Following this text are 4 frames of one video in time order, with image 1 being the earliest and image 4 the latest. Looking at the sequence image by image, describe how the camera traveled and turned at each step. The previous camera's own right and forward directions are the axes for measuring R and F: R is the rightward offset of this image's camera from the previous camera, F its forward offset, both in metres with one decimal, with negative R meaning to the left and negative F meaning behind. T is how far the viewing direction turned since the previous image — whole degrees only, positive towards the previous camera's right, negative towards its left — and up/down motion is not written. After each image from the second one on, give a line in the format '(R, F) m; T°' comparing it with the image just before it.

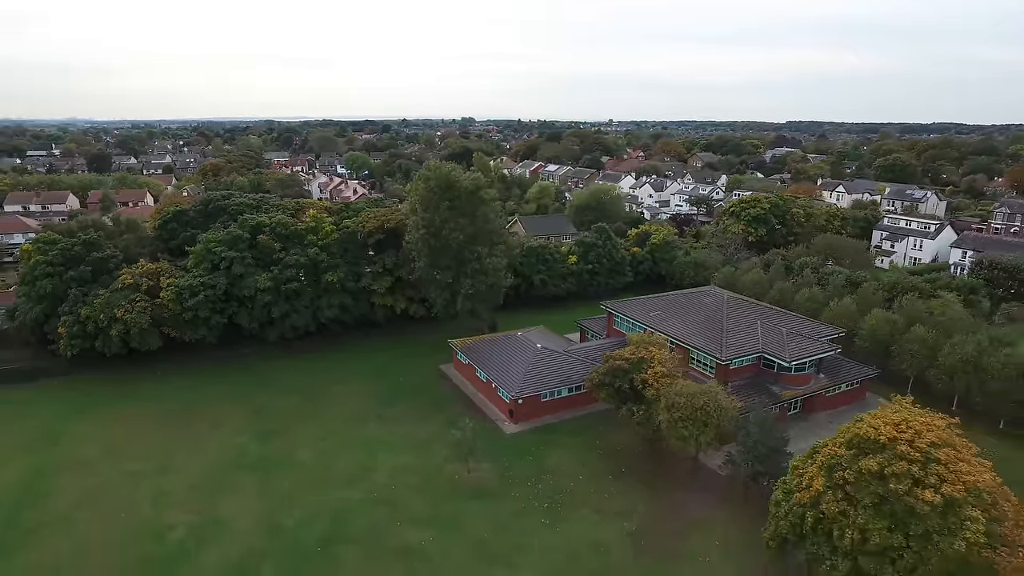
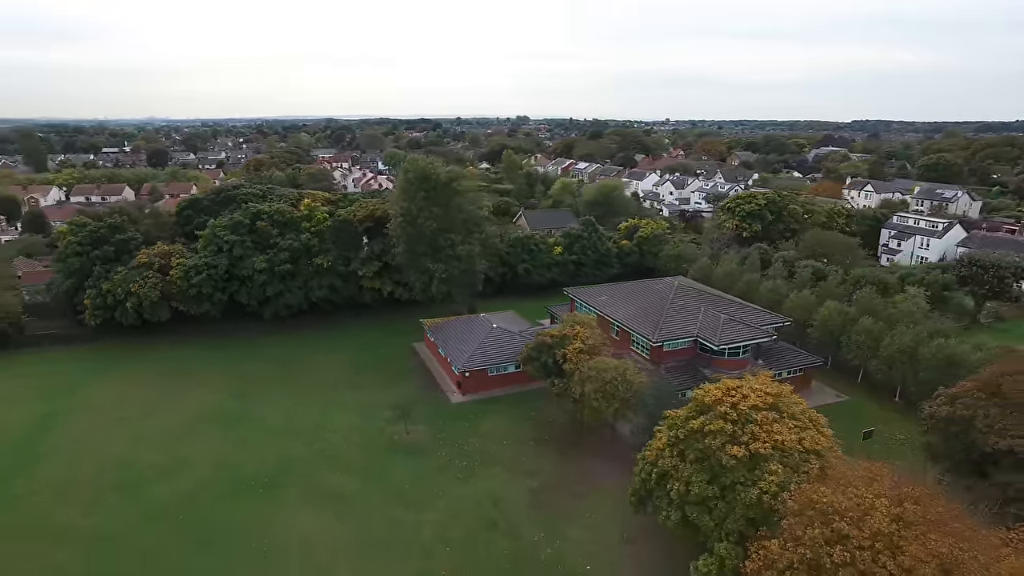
(+4.0, -1.8) m; -6°
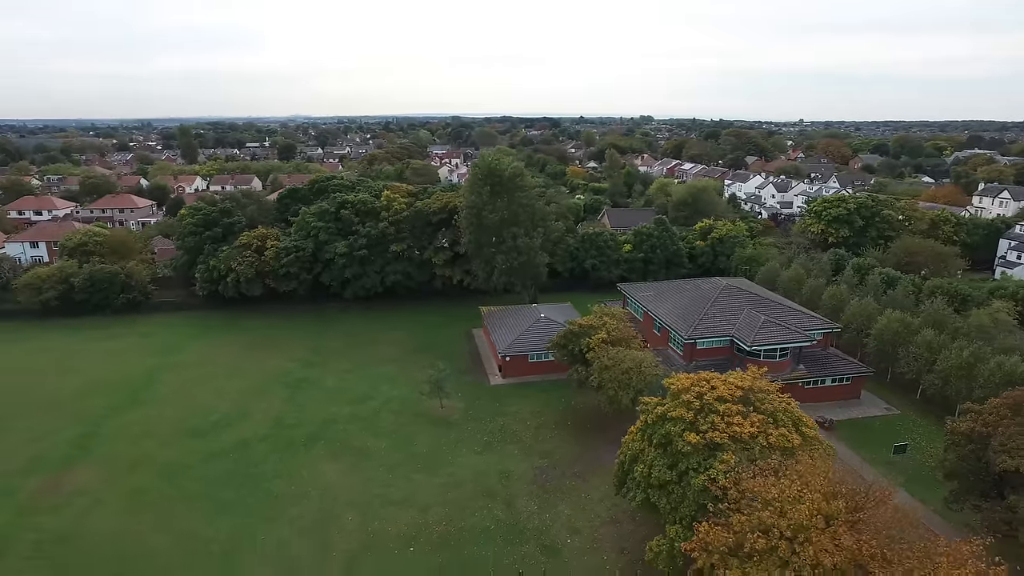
(+3.1, -1.0) m; -11°
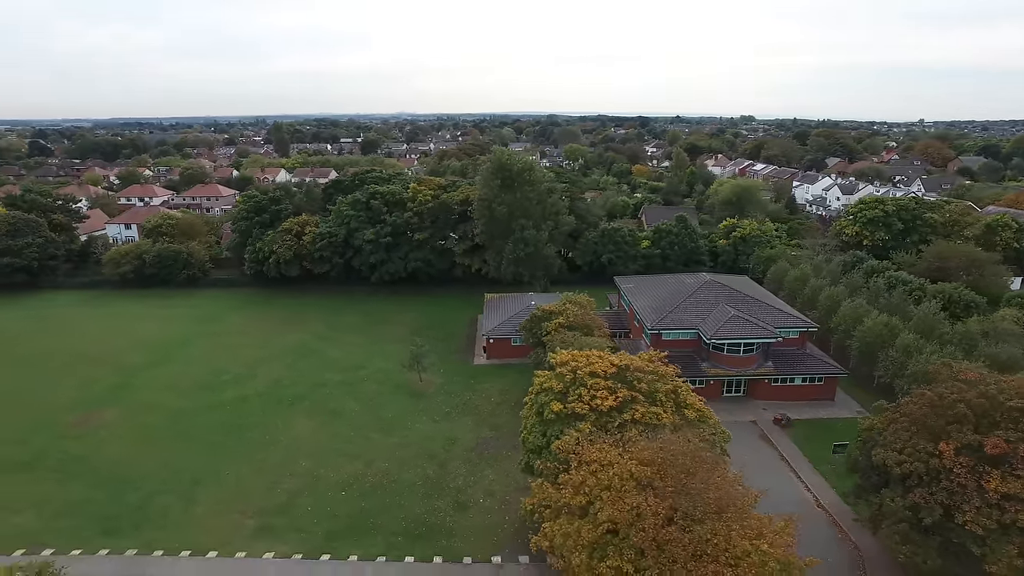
(+4.8, -1.3) m; -9°
